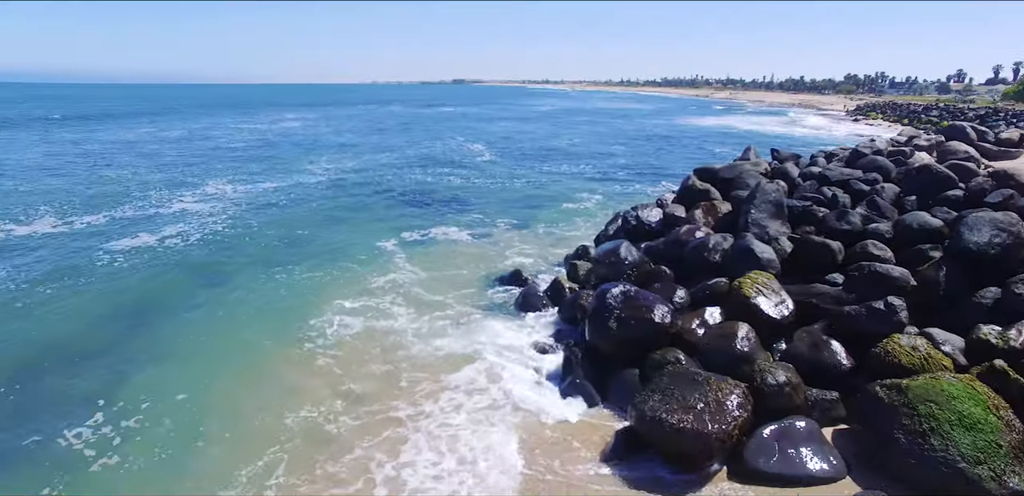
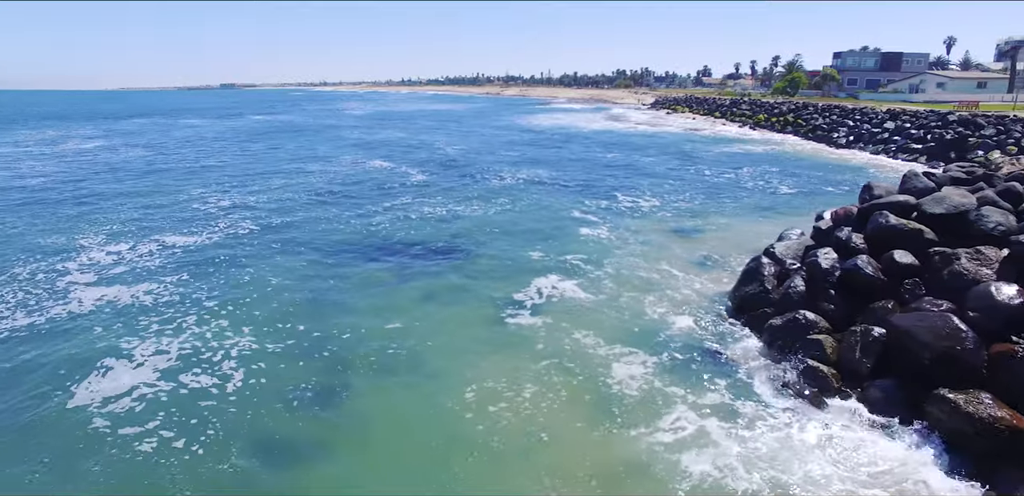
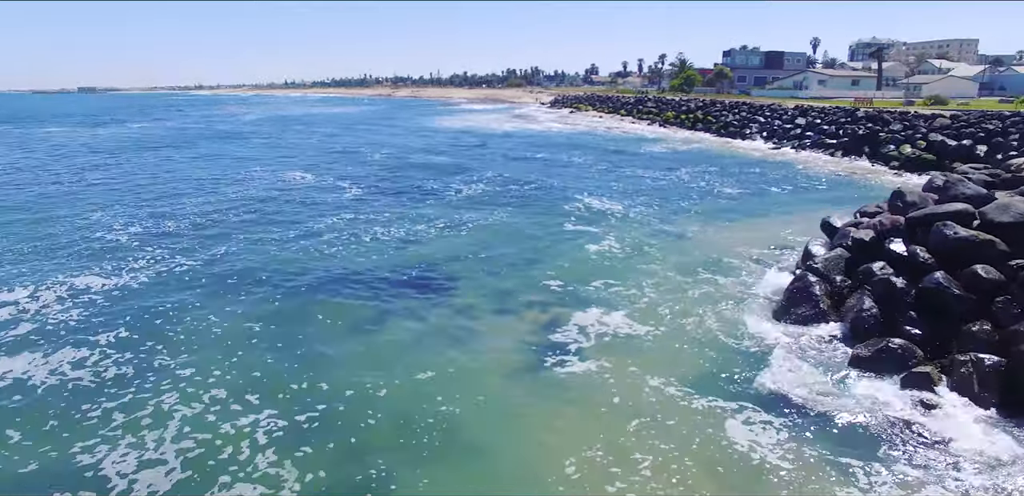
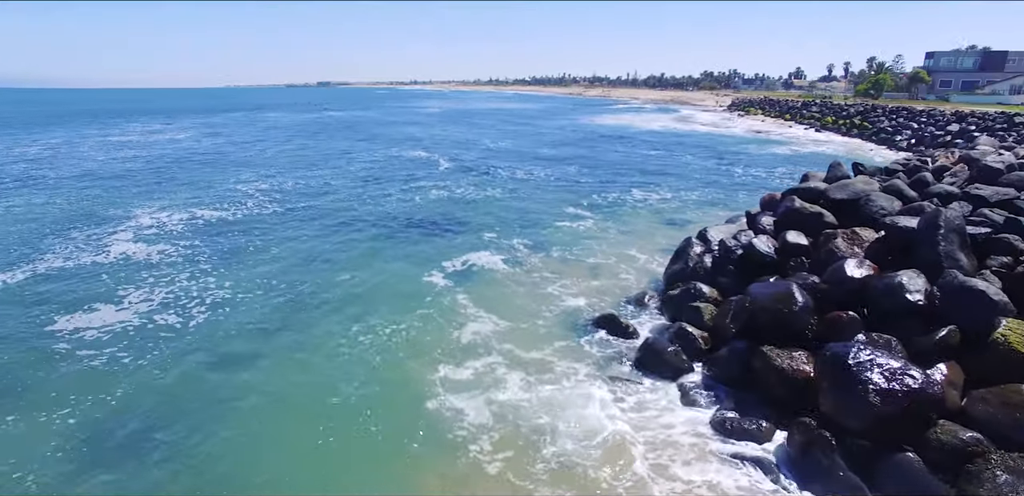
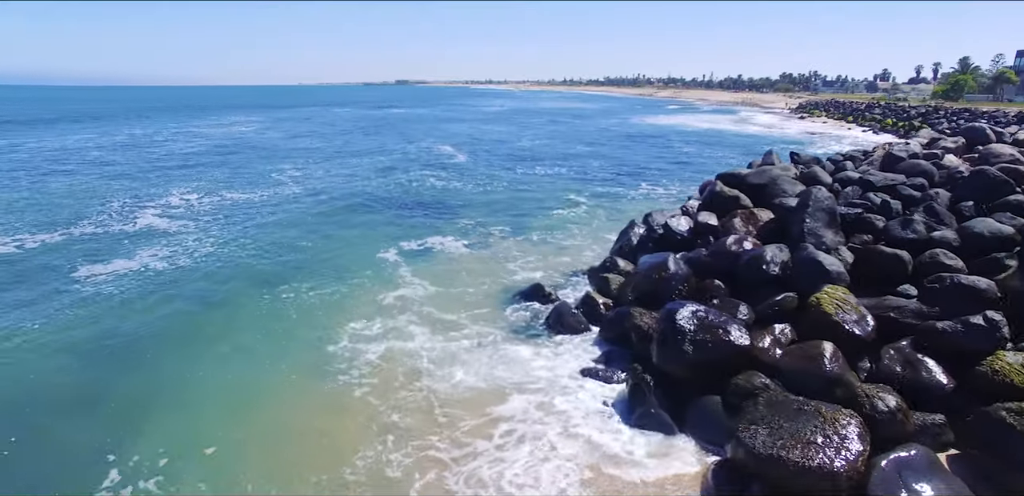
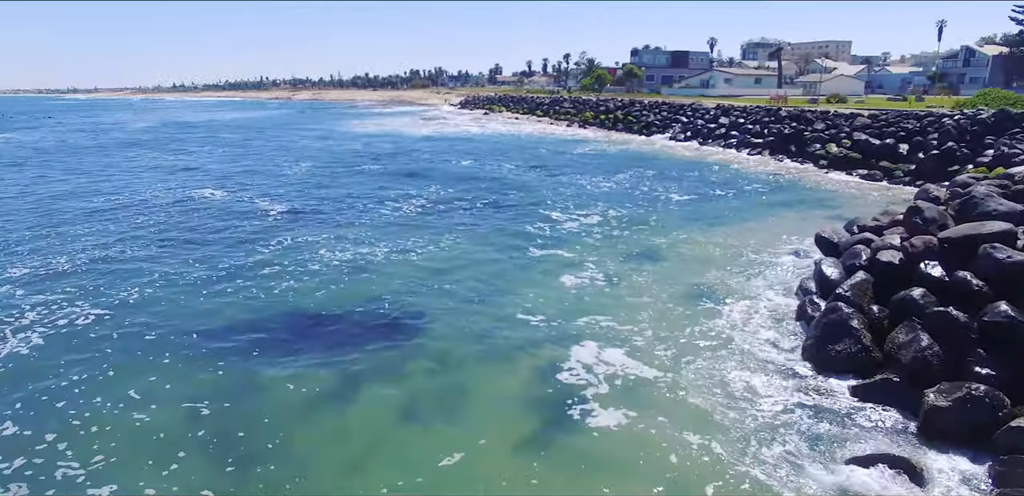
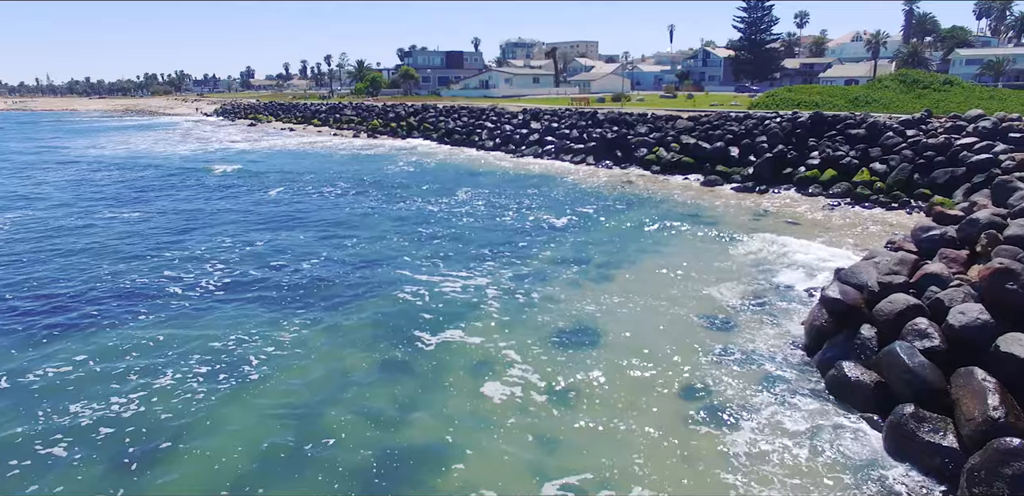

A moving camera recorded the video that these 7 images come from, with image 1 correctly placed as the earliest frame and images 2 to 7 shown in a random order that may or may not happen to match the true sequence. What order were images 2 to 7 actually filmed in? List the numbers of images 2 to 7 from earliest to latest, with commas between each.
5, 4, 2, 3, 6, 7
